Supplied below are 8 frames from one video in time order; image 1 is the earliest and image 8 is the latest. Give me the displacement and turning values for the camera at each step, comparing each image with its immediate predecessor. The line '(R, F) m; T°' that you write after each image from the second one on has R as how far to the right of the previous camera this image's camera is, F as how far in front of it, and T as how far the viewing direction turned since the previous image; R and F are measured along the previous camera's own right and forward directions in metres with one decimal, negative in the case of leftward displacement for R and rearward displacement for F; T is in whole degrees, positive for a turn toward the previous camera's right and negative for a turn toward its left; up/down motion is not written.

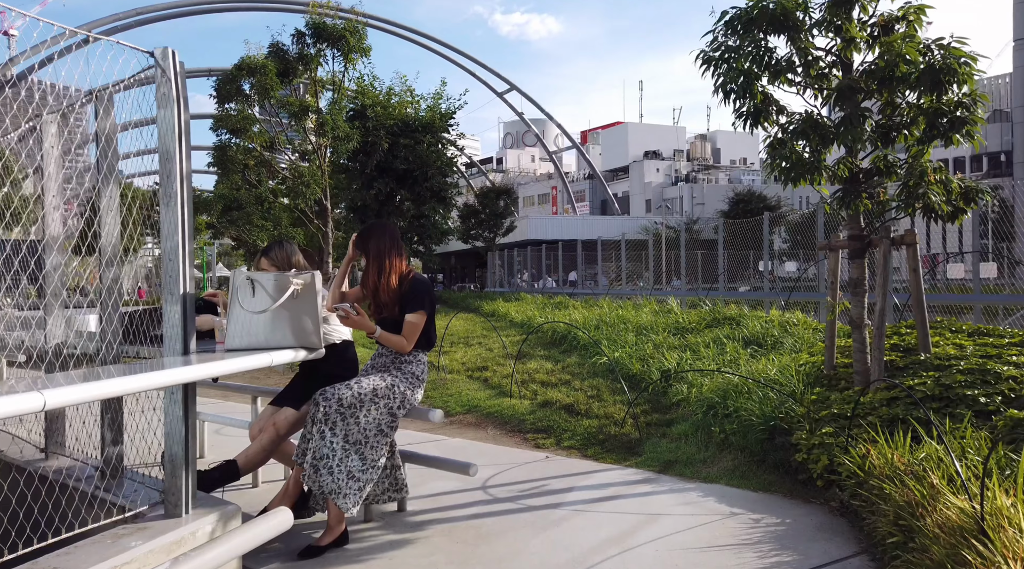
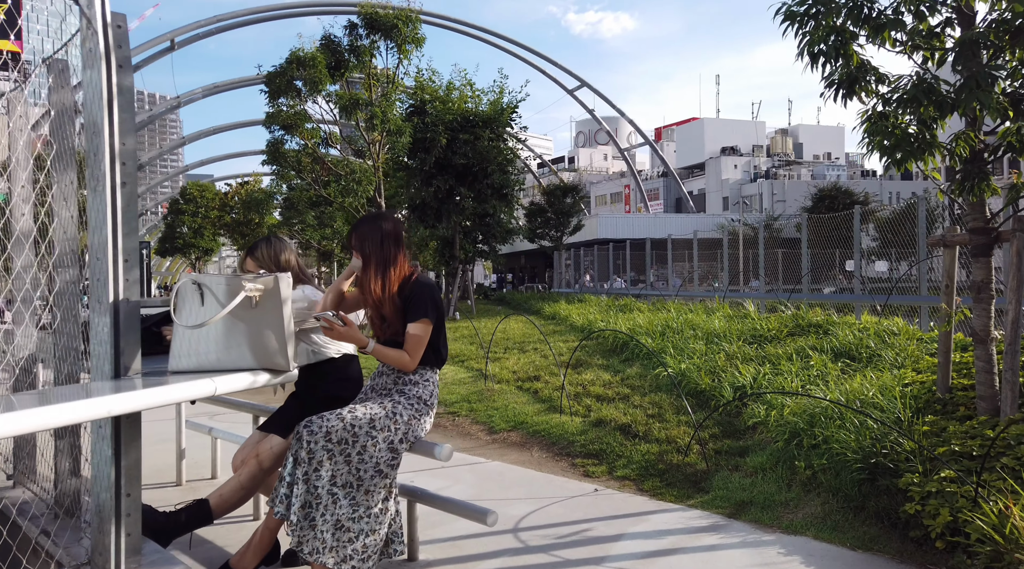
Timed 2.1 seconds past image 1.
(+0.2, +1.0) m; -5°
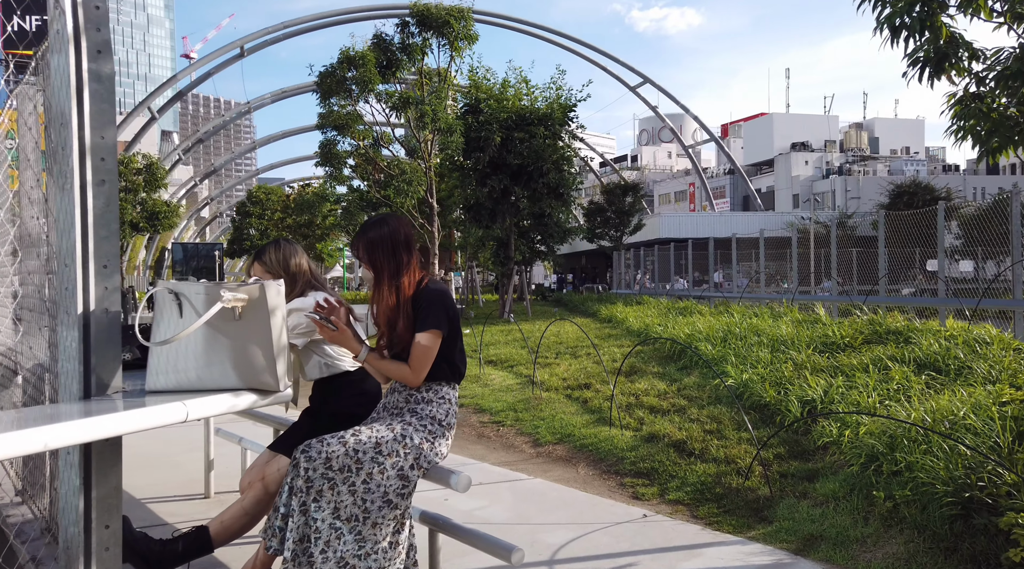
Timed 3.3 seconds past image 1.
(+0.2, +0.5) m; -5°
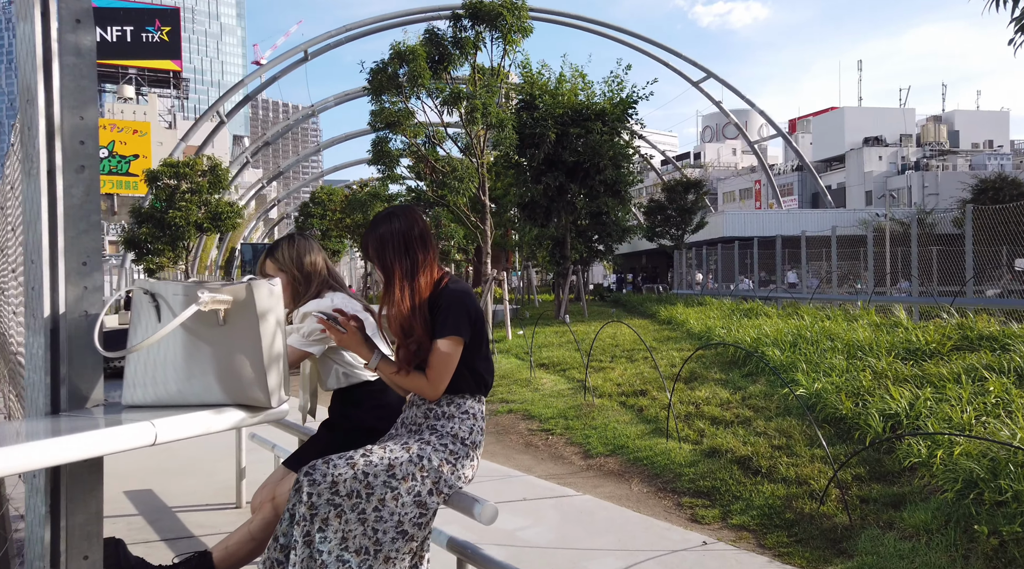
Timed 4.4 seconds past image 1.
(+0.1, +0.5) m; -4°
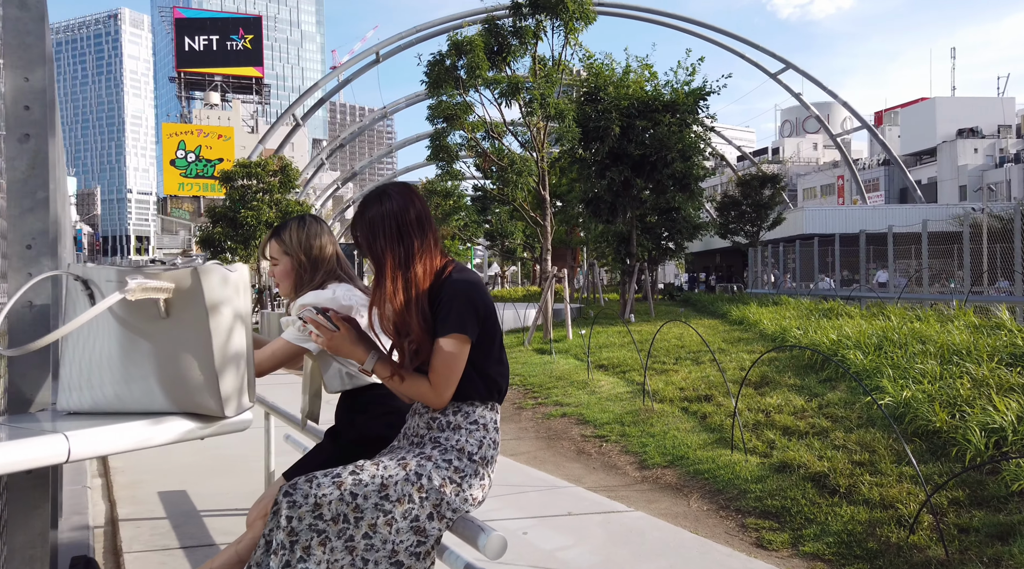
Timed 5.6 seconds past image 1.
(+0.2, +0.5) m; -5°
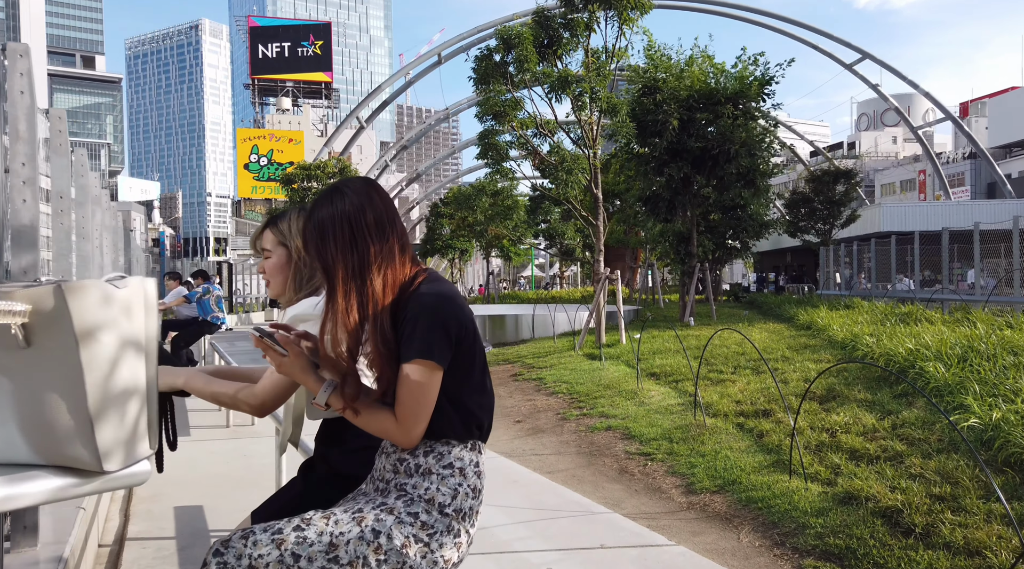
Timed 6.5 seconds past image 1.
(+0.2, +0.5) m; -5°
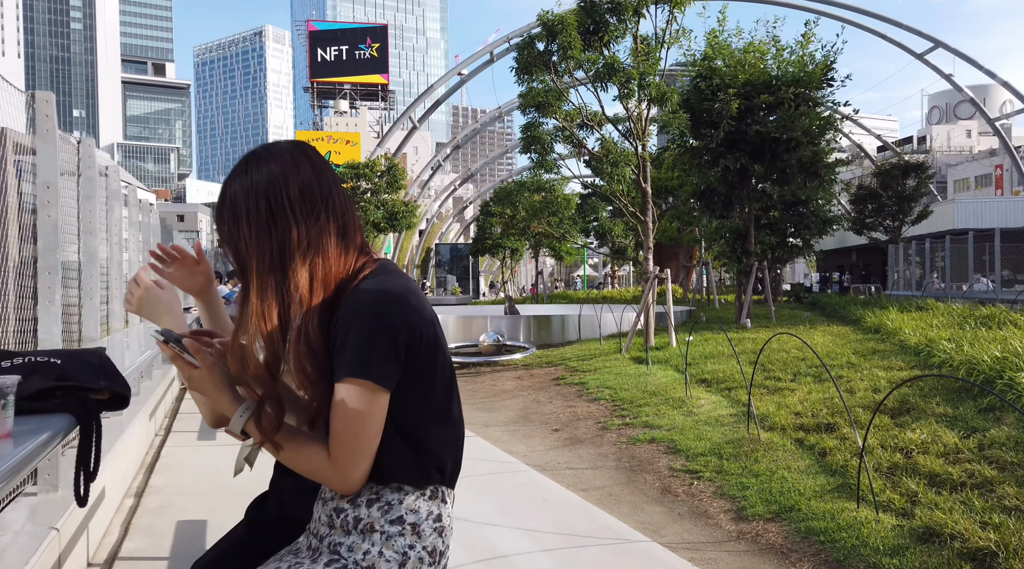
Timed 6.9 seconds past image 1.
(+0.2, +0.6) m; -4°
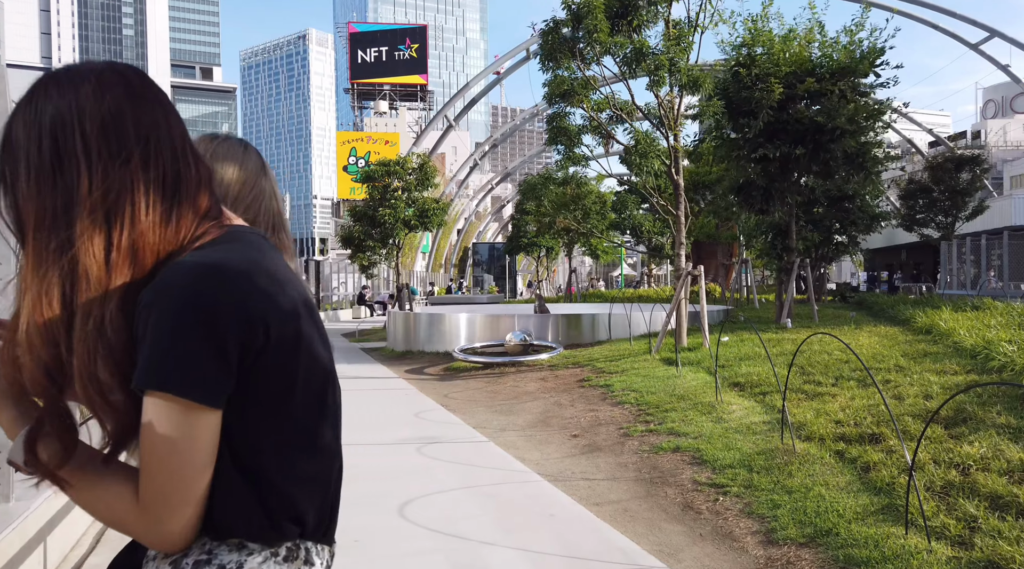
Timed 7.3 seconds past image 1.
(+0.2, +0.5) m; -3°
